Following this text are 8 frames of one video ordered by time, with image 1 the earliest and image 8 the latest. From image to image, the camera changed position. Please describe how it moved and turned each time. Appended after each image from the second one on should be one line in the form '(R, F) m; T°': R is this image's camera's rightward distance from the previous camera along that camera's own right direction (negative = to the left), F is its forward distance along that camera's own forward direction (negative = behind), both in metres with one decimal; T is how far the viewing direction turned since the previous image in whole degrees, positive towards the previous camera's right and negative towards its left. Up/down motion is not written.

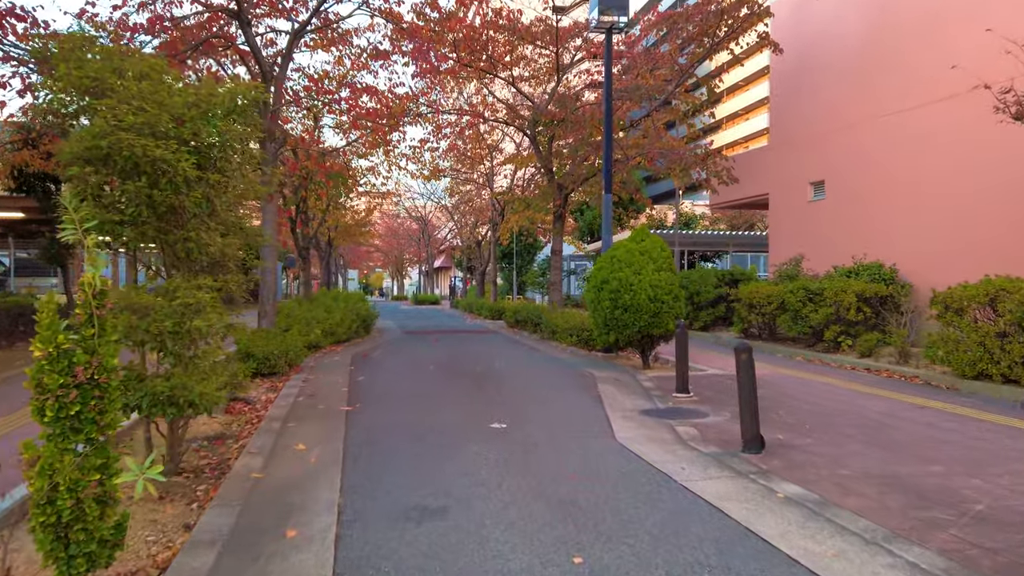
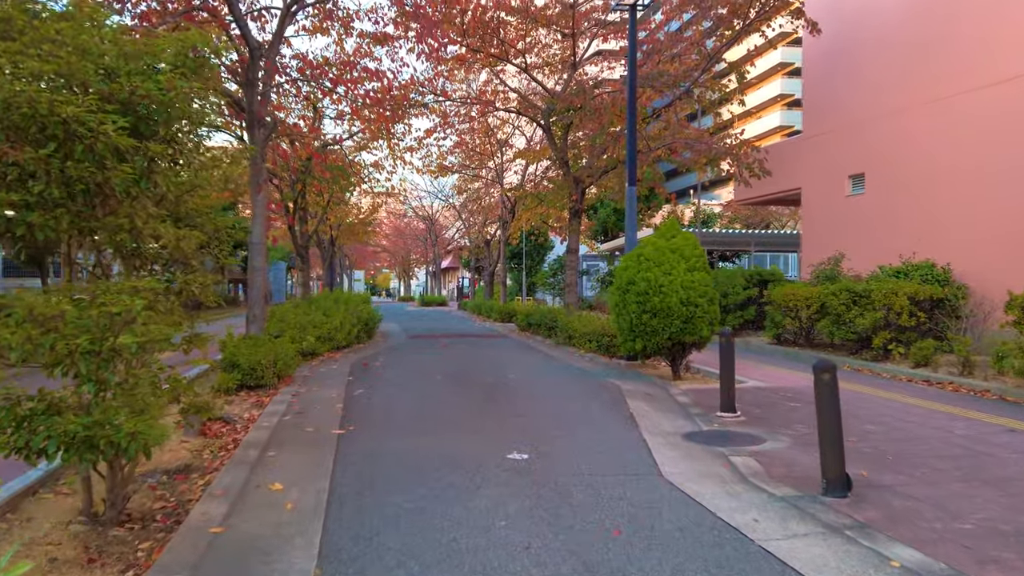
(-0.1, +1.3) m; -1°
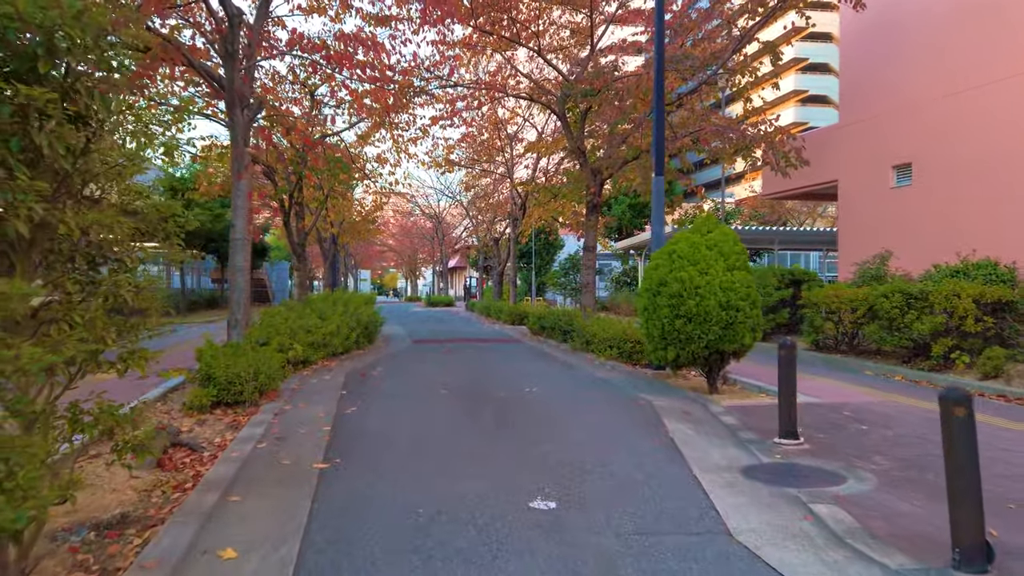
(-0.1, +1.3) m; -1°
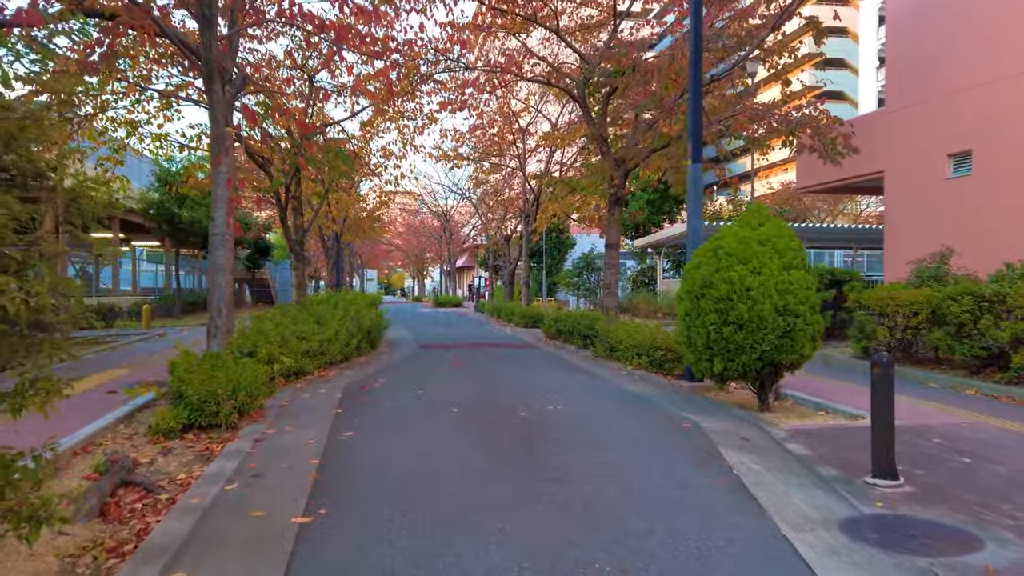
(-0.2, +1.3) m; -1°
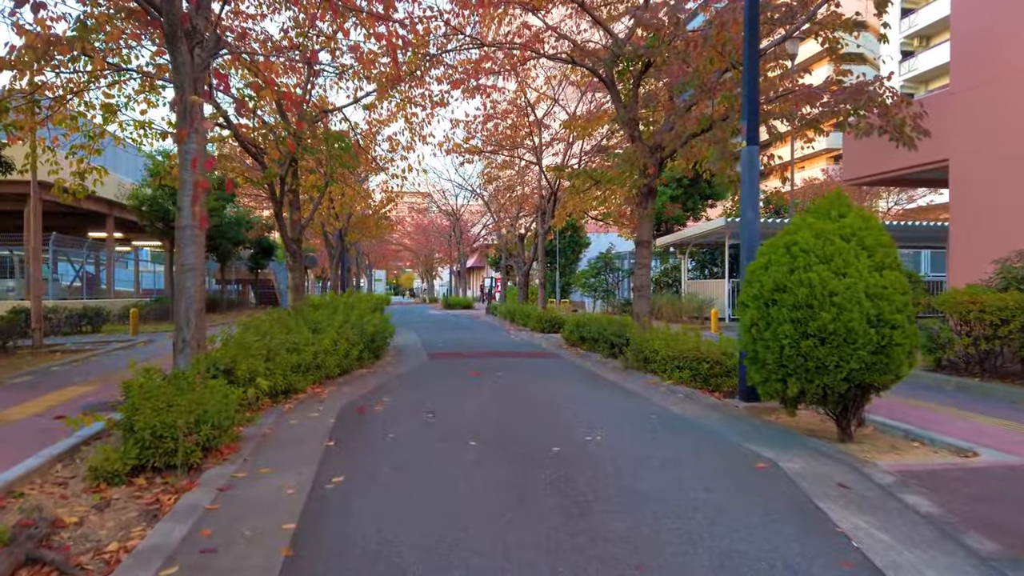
(-0.2, +1.5) m; -1°
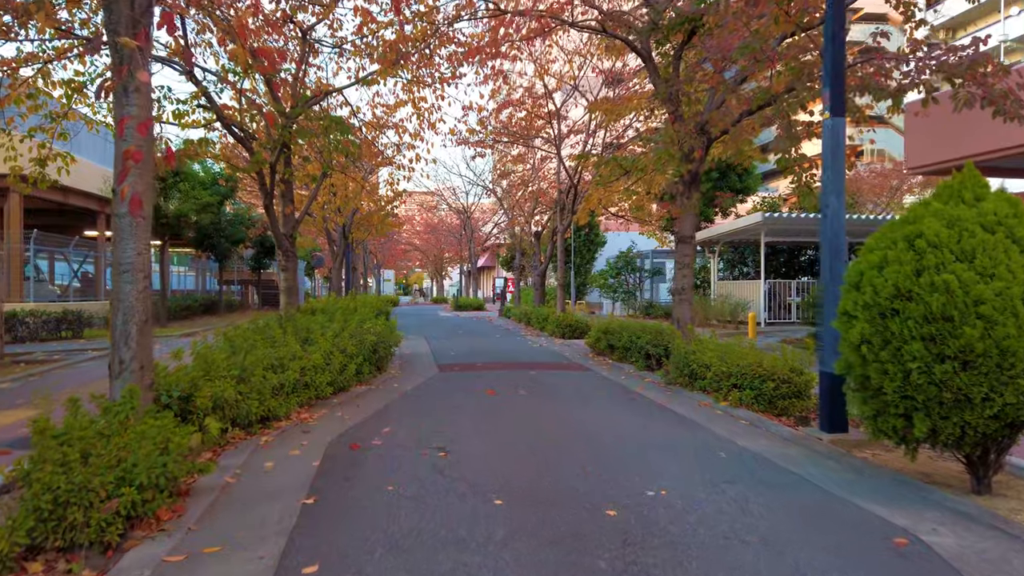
(-0.2, +1.7) m; -1°
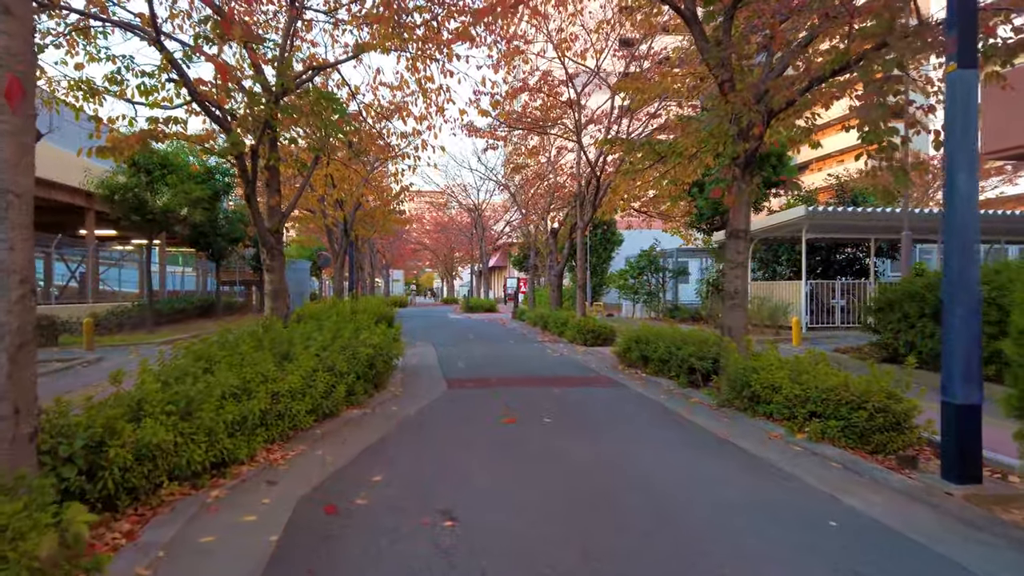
(-0.1, +1.7) m; -1°
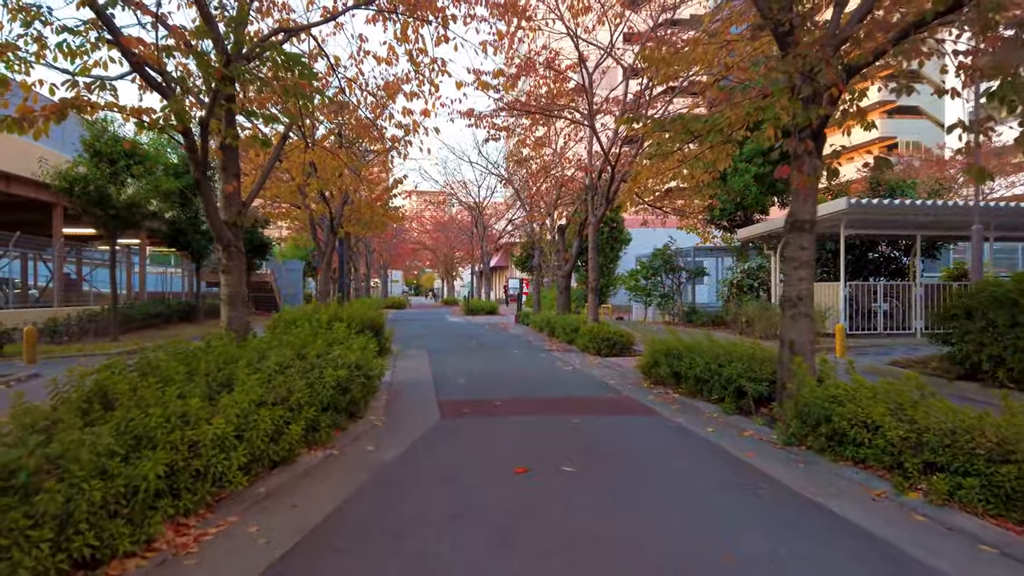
(-0.1, +1.9) m; 0°
